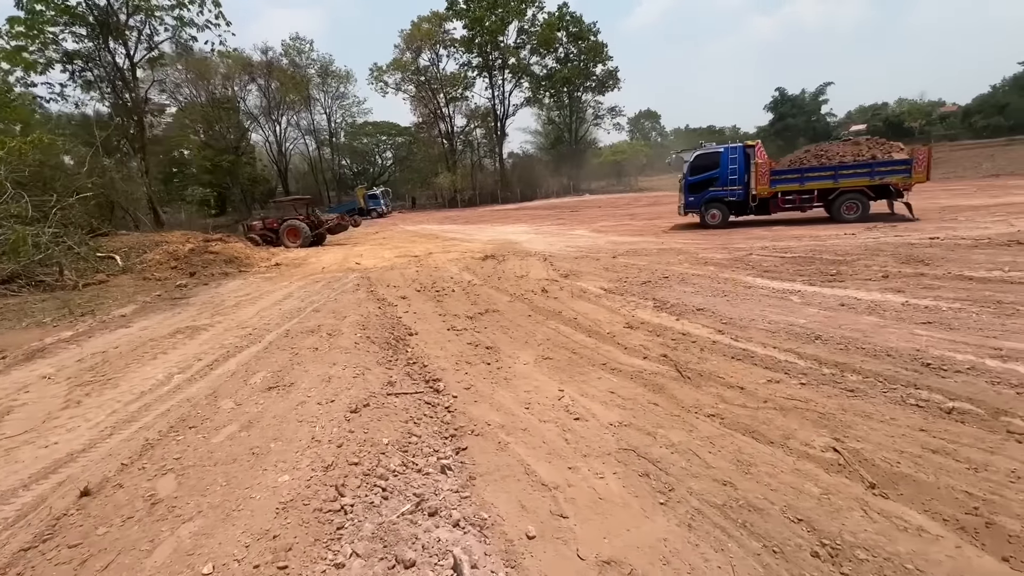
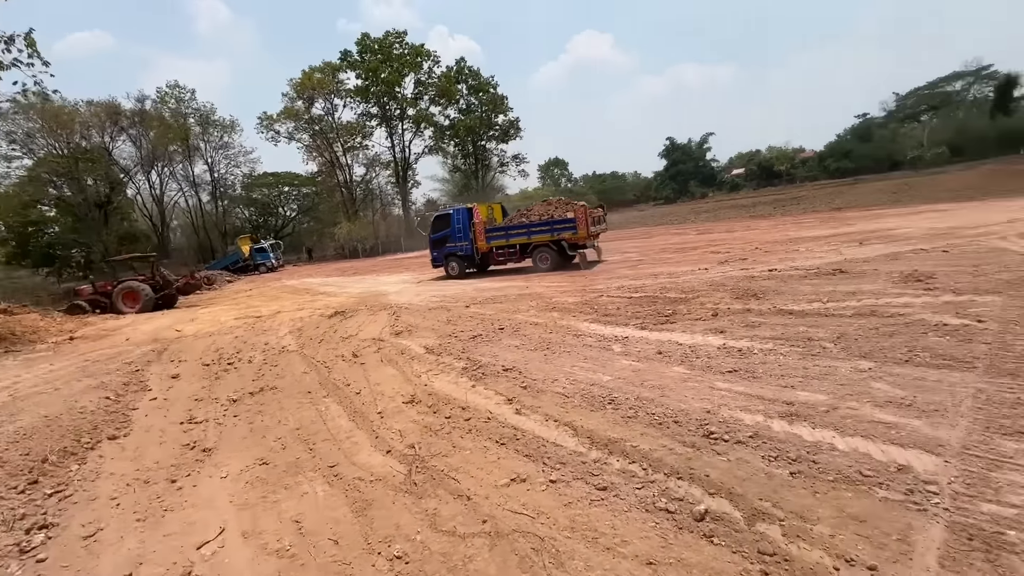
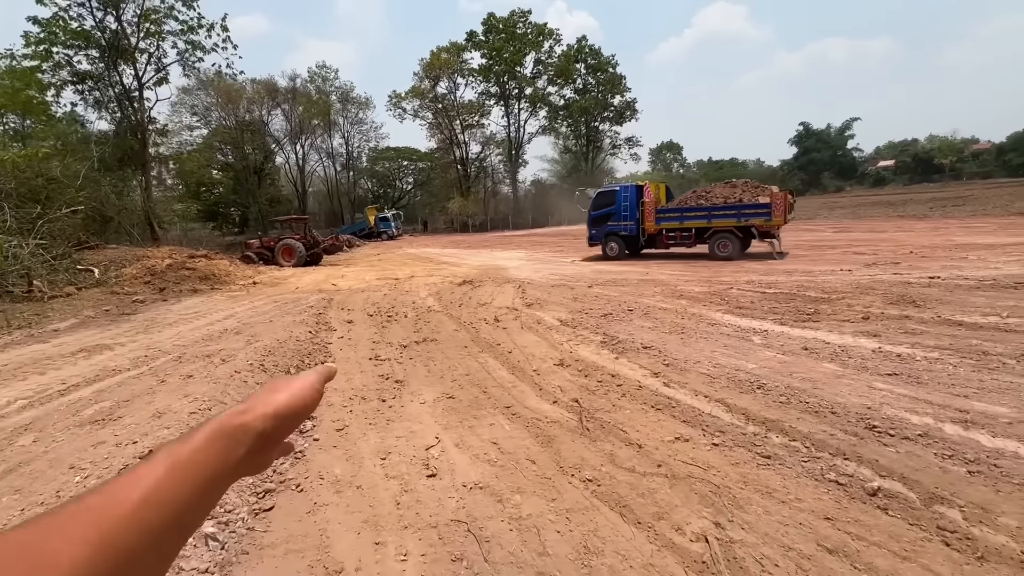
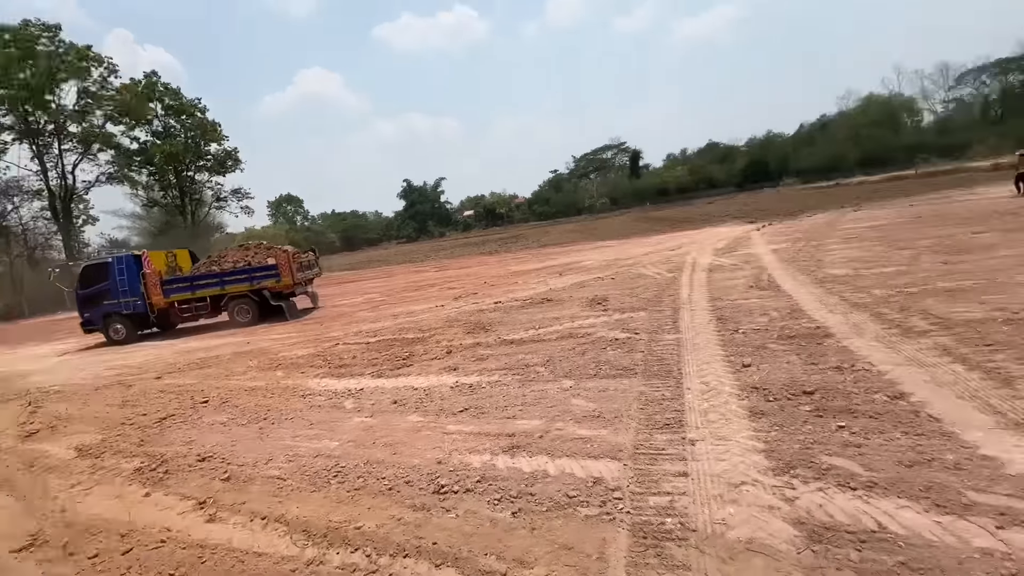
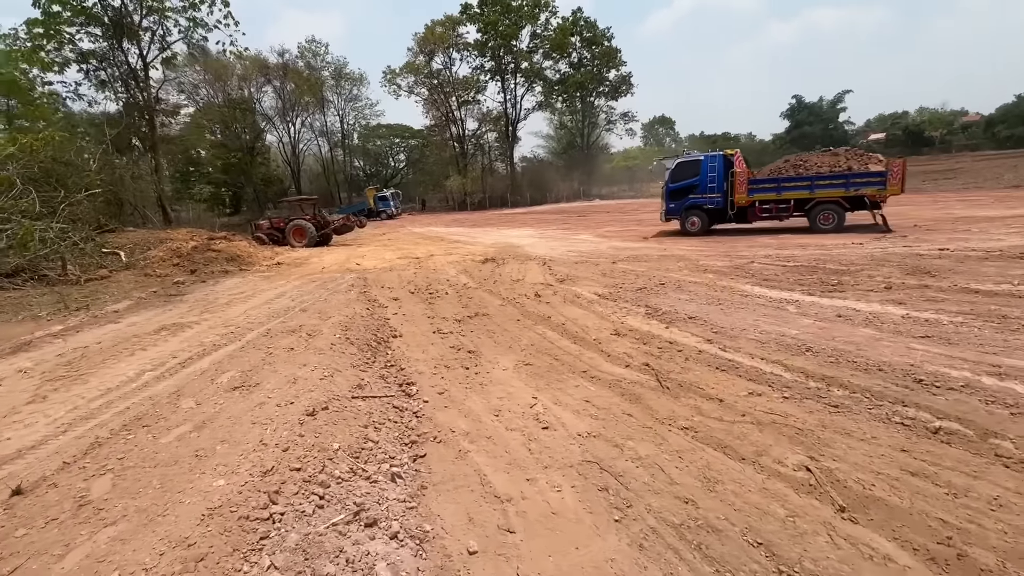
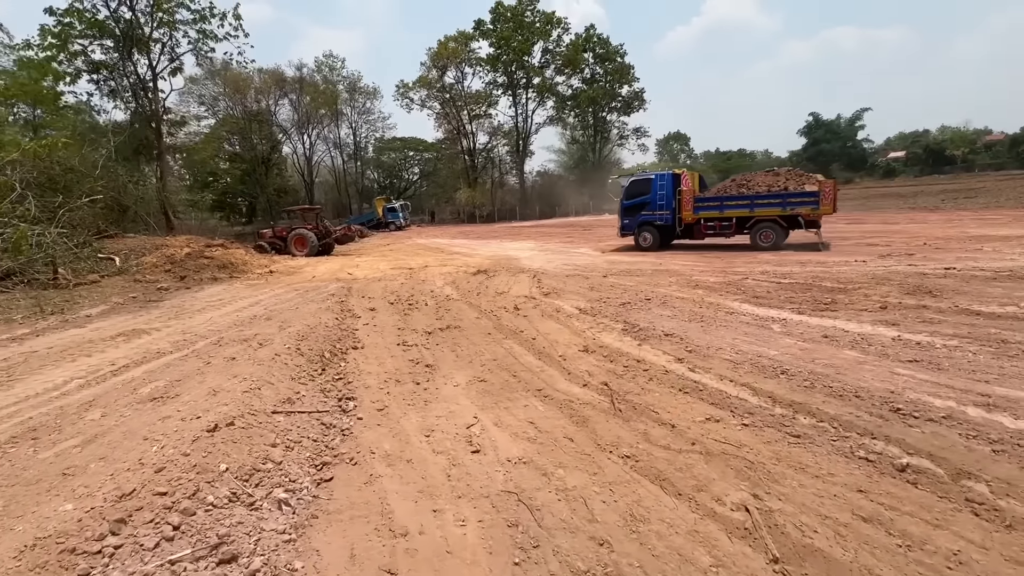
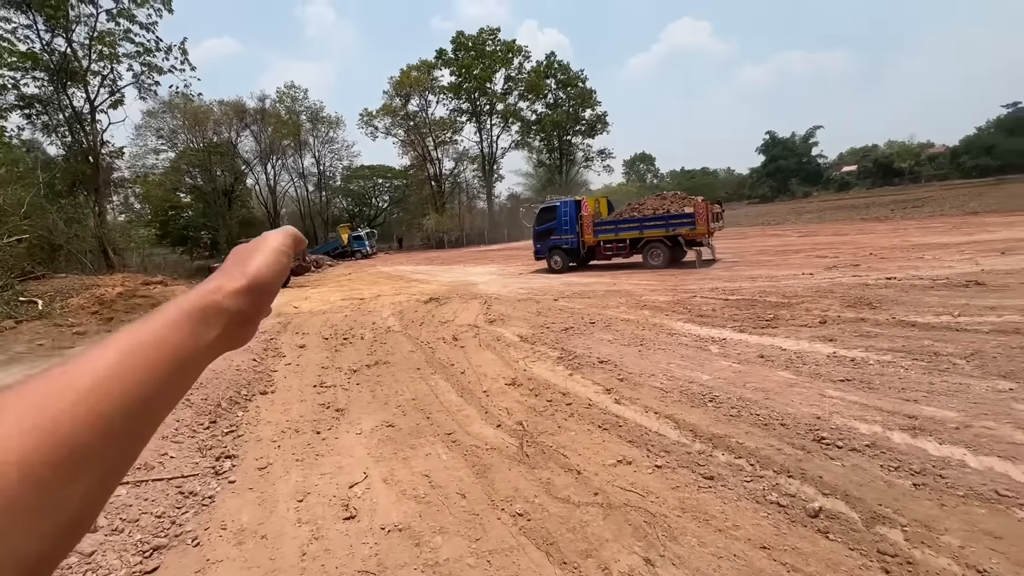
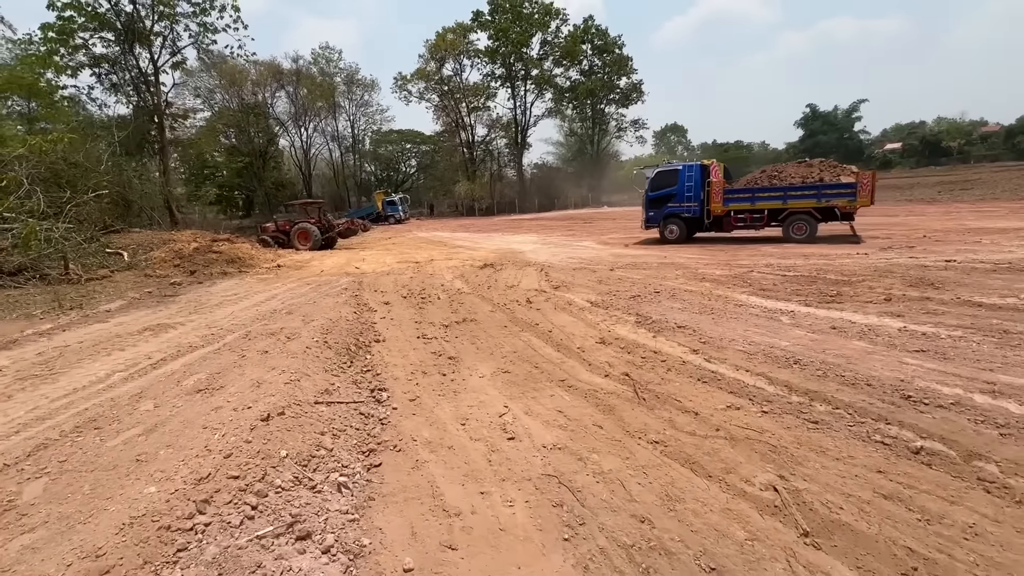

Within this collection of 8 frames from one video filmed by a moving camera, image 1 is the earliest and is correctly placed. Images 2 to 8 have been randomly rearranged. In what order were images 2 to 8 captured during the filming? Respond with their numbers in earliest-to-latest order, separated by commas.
5, 8, 6, 3, 7, 2, 4
